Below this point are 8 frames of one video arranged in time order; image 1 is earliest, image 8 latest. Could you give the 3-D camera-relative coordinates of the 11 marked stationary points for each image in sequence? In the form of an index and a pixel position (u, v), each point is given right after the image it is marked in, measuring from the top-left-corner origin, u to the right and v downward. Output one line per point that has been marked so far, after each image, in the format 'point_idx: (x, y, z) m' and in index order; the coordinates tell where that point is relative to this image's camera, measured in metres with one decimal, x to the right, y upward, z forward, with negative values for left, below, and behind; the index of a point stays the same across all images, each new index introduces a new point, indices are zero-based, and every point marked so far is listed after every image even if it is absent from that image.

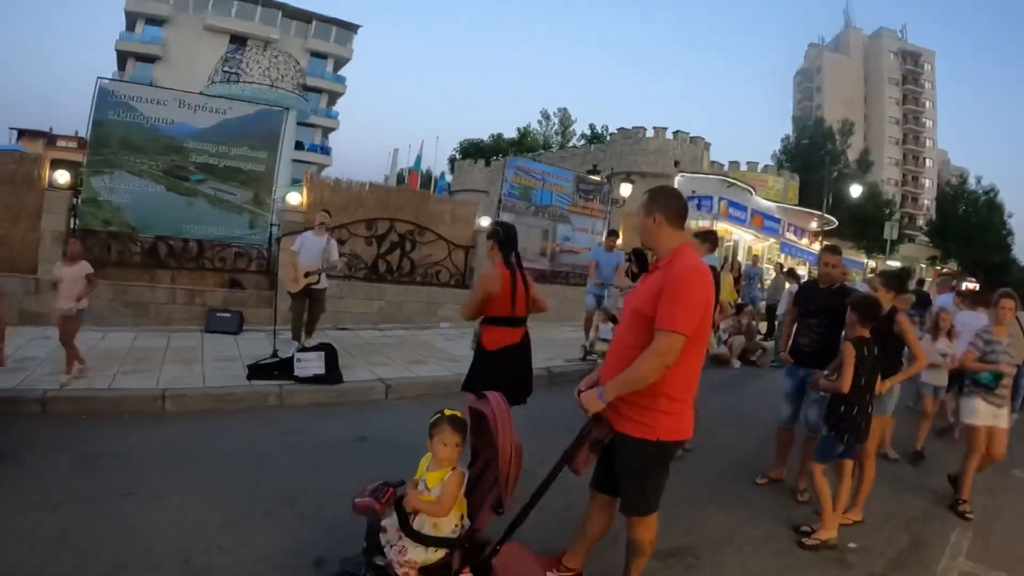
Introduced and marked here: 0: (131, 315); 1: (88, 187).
0: (-5.2, -0.4, +9.9) m
1: (-5.9, +1.4, +10.0) m
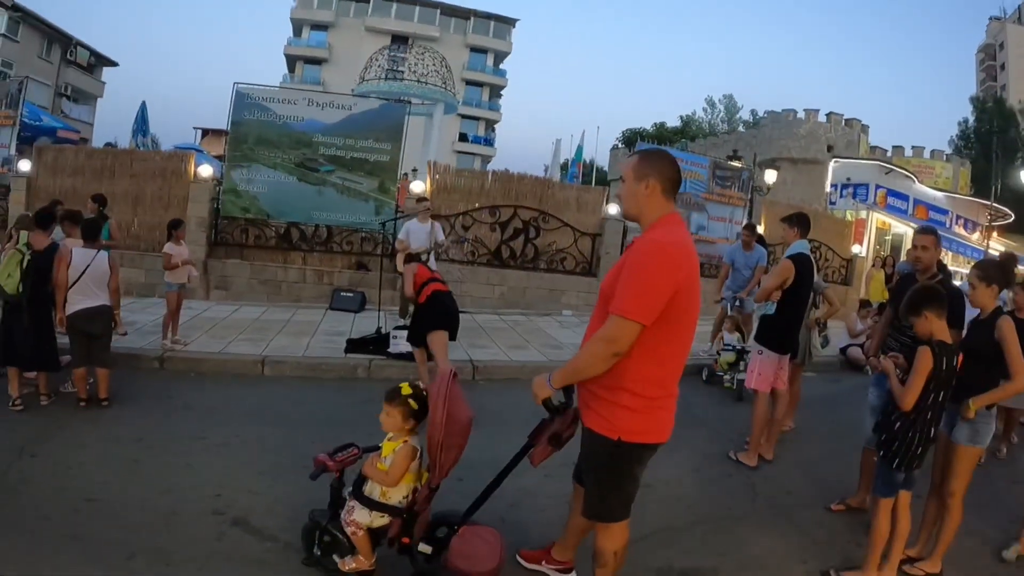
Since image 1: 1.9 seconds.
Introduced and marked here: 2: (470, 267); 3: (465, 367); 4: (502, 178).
0: (-3.7, -0.1, +11.0) m
1: (-4.3, +1.7, +11.3) m
2: (-0.8, +0.4, +12.3) m
3: (-0.5, -0.8, +7.1) m
4: (-0.2, +1.9, +12.5) m
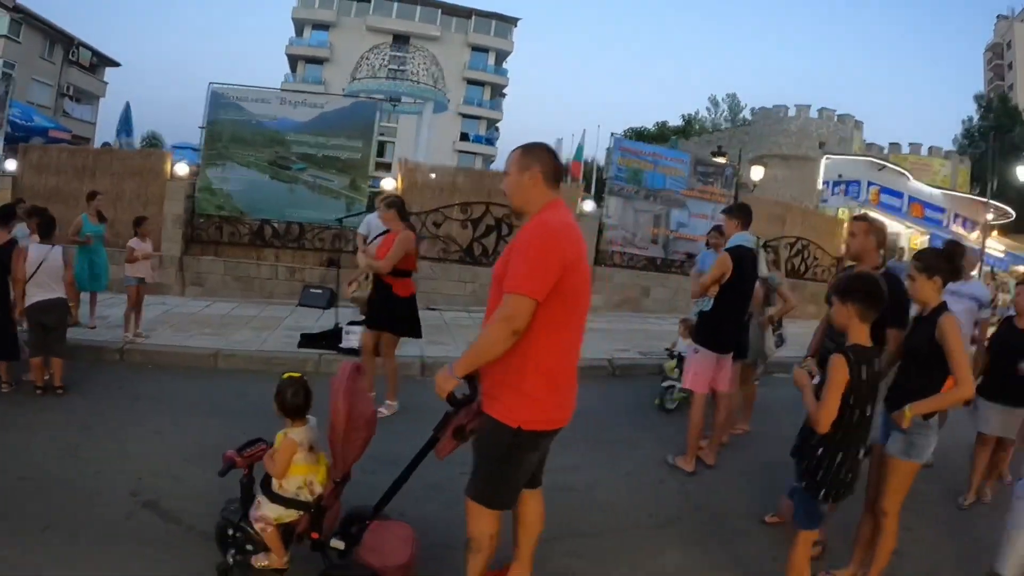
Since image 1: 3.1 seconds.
0: (-4.2, 0.0, +11.2) m
1: (-4.8, +1.7, +11.4) m
2: (-1.2, +0.4, +12.5) m
3: (-1.0, -0.8, +7.3) m
4: (-0.7, +2.0, +12.7) m
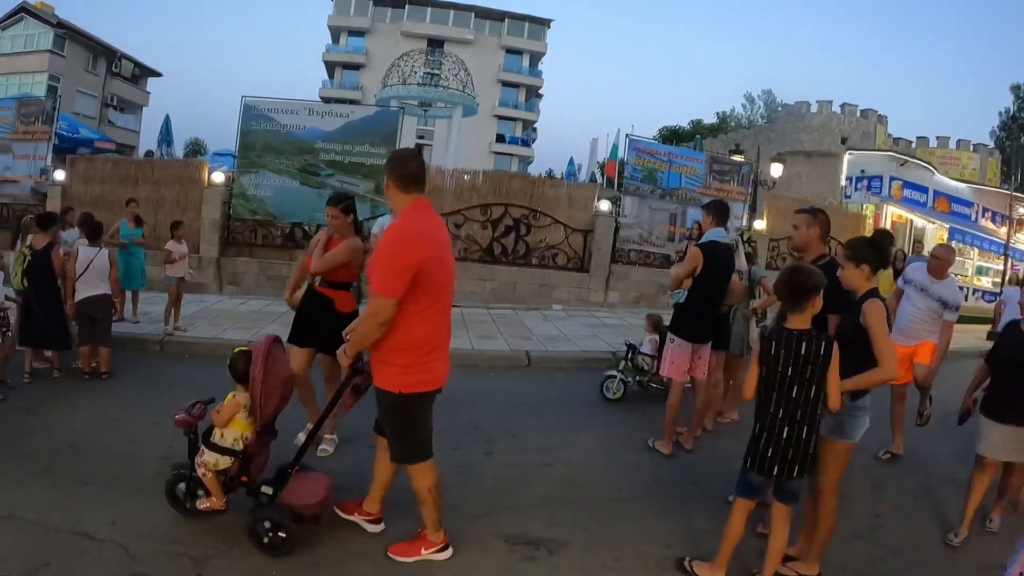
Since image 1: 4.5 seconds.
0: (-3.9, 0.0, +11.9) m
1: (-4.6, +1.7, +12.2) m
2: (-0.9, +0.4, +13.1) m
3: (-1.0, -0.7, +7.9) m
4: (-0.4, +2.0, +13.3) m
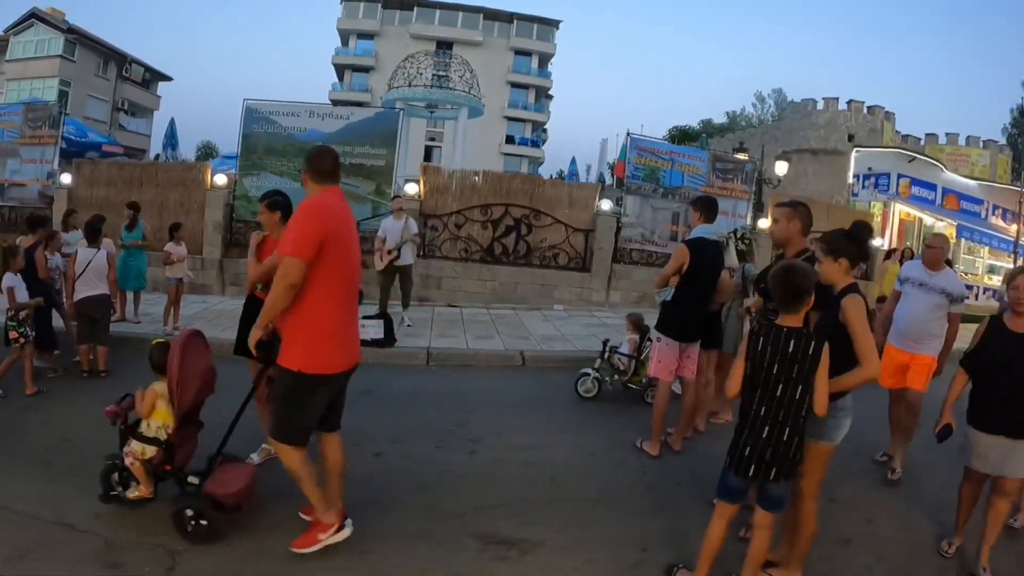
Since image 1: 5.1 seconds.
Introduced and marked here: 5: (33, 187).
0: (-3.9, 0.0, +12.0) m
1: (-4.6, +1.7, +12.3) m
2: (-0.9, +0.4, +13.1) m
3: (-1.0, -0.7, +7.9) m
4: (-0.4, +2.0, +13.3) m
5: (-9.6, +2.0, +14.5) m
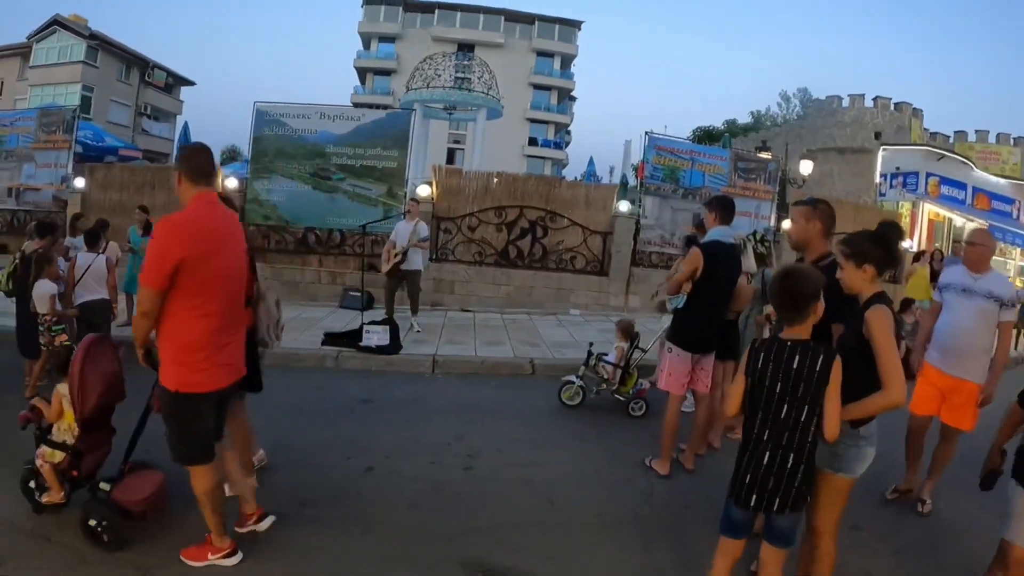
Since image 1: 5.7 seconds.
0: (-3.7, -0.1, +11.8) m
1: (-4.3, +1.6, +12.2) m
2: (-0.6, +0.4, +12.8) m
3: (-0.9, -0.8, +7.7) m
4: (-0.1, +1.9, +13.0) m
5: (-9.2, +1.9, +14.6) m
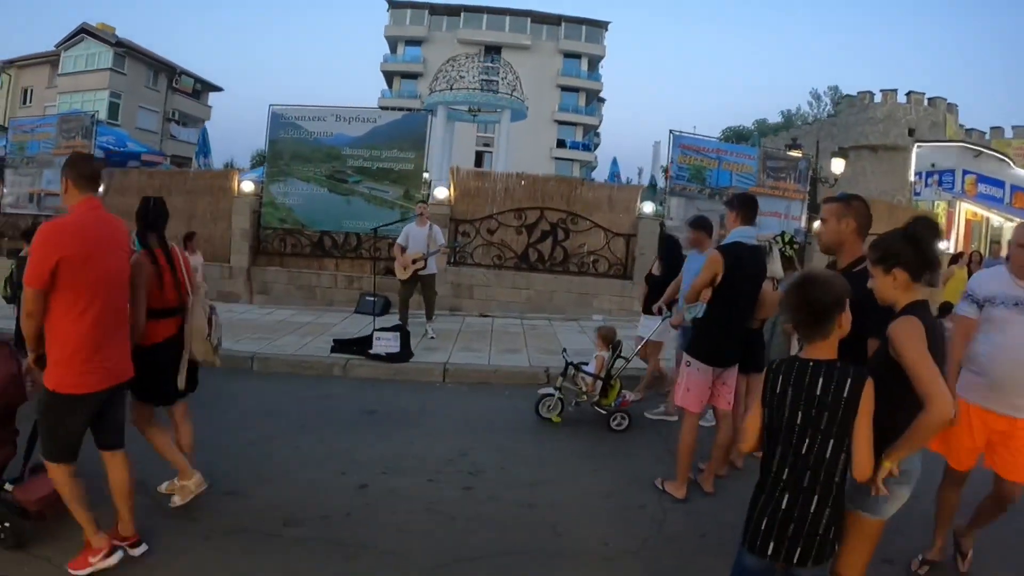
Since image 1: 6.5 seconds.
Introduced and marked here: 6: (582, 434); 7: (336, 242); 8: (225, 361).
0: (-3.4, -0.2, +11.7) m
1: (-4.0, +1.6, +12.0) m
2: (-0.3, +0.3, +12.5) m
3: (-0.8, -0.8, +7.4) m
4: (+0.3, +1.9, +12.7) m
5: (-8.8, +1.8, +14.6) m
6: (+0.6, -1.1, +5.7) m
7: (-2.9, +0.8, +12.0) m
8: (-3.0, -0.8, +7.7) m
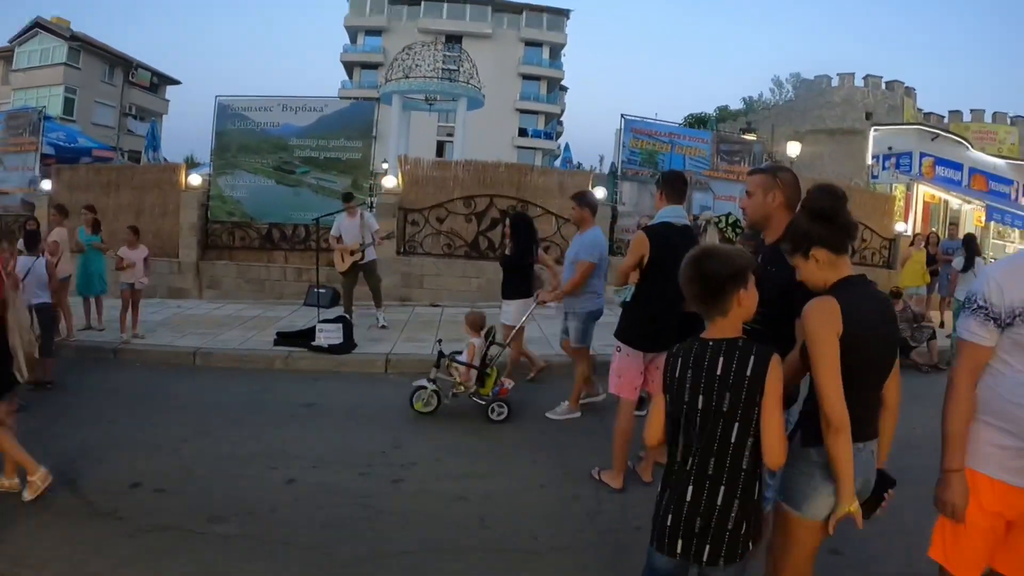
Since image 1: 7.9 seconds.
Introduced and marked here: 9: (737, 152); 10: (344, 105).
0: (-4.1, -0.1, +11.5) m
1: (-4.8, +1.7, +11.8) m
2: (-1.1, +0.5, +12.5) m
3: (-1.4, -0.7, +7.3) m
4: (-0.6, +2.1, +12.7) m
5: (-9.7, +1.8, +14.2) m
6: (+0.1, -1.0, +5.7) m
7: (-3.7, +0.9, +11.8) m
8: (-3.6, -0.8, +7.6) m
9: (+4.5, +2.7, +14.7) m
10: (-2.7, +2.9, +11.7) m
